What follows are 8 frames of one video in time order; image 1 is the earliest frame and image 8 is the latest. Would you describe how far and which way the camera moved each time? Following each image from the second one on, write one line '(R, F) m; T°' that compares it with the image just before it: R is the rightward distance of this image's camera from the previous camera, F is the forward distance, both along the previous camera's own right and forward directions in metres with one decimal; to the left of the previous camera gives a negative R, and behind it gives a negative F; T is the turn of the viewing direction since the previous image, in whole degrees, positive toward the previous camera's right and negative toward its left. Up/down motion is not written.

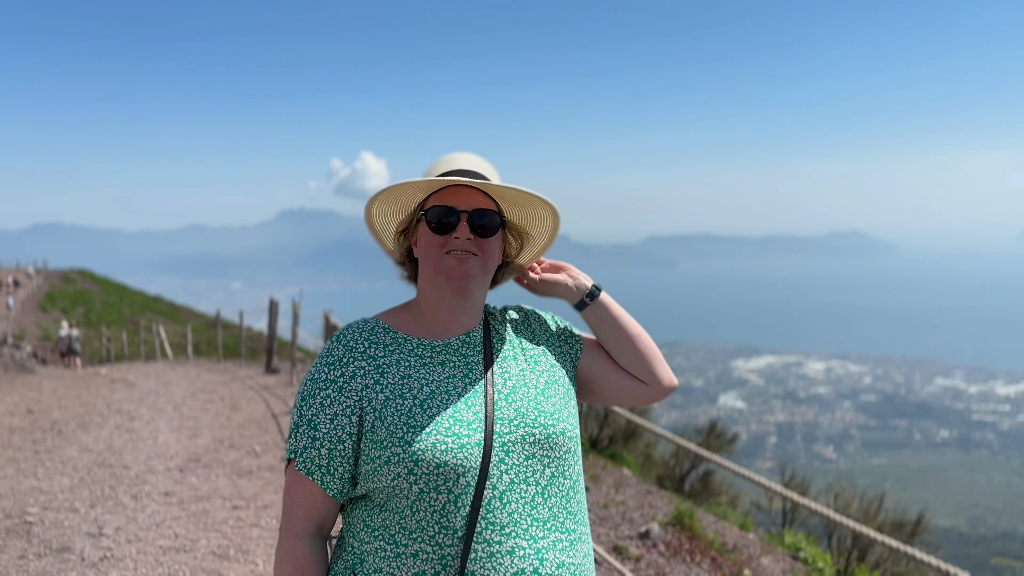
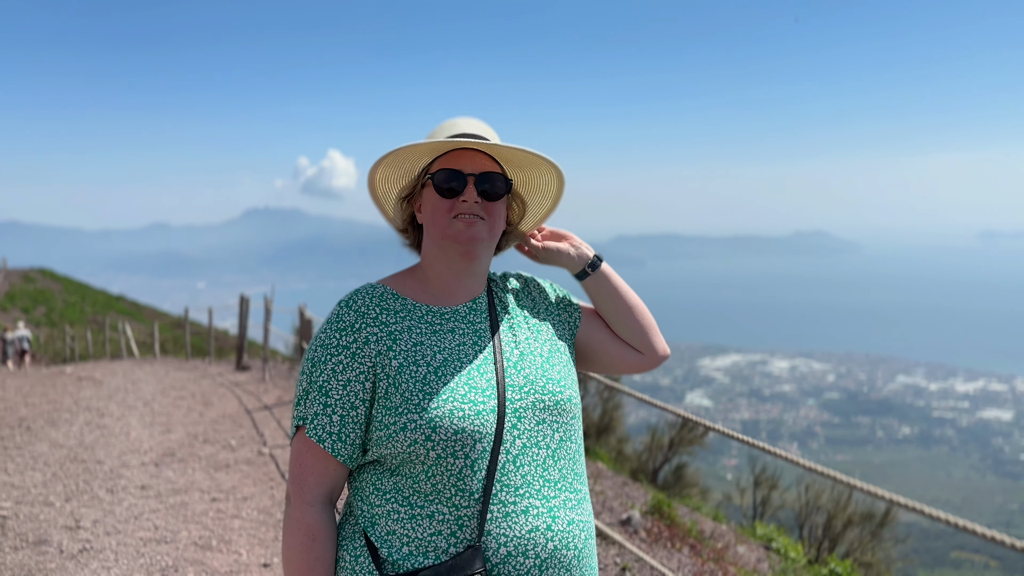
(-0.1, -0.1) m; +2°
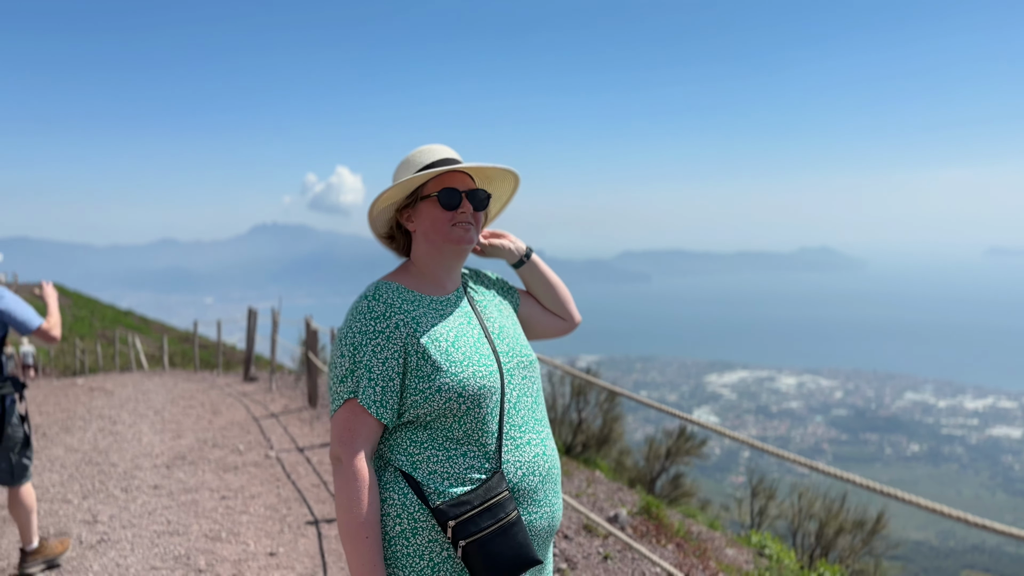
(+0.1, -0.4) m; 0°
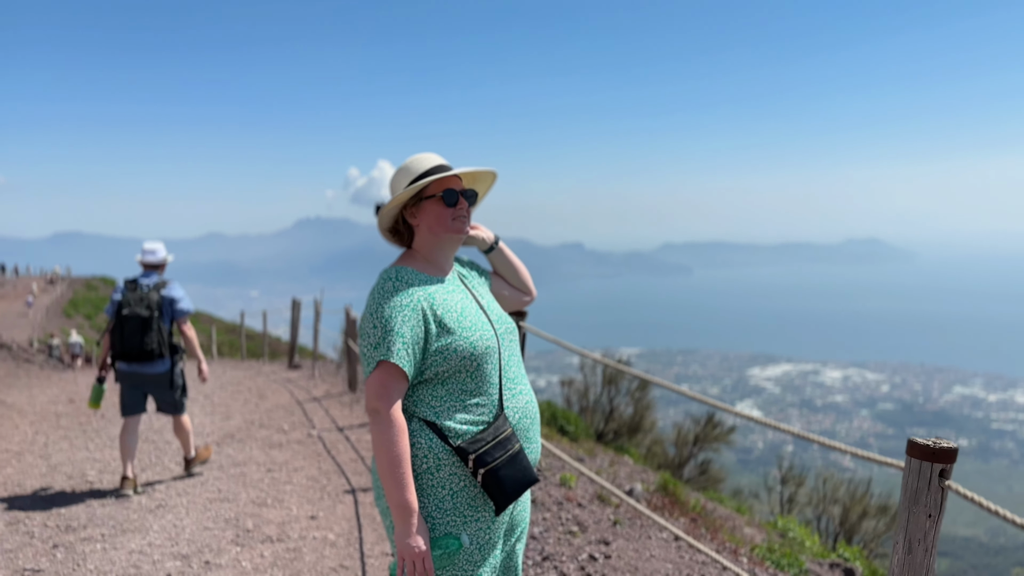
(+0.2, -0.4) m; -3°
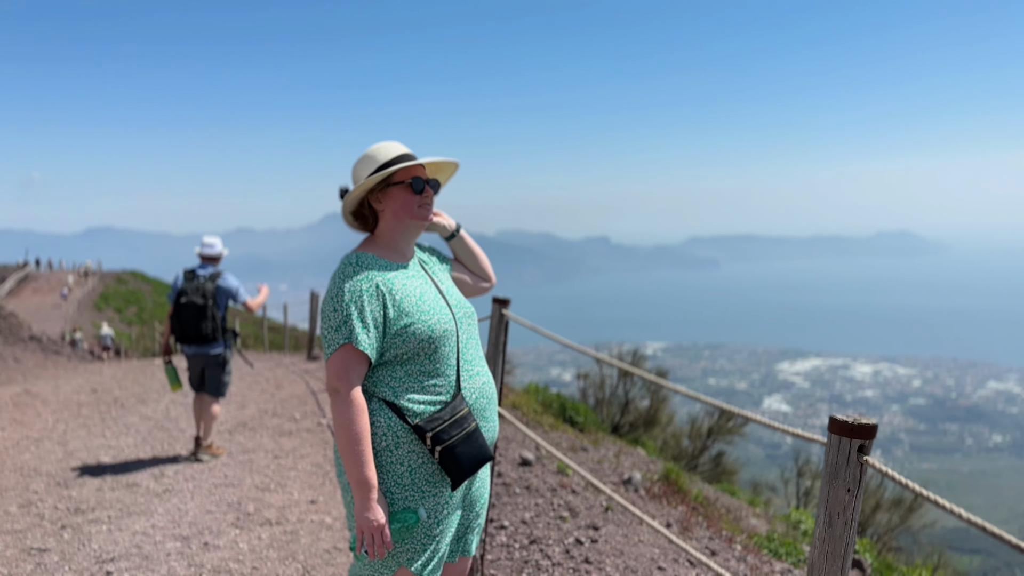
(+0.3, 0.0) m; -2°
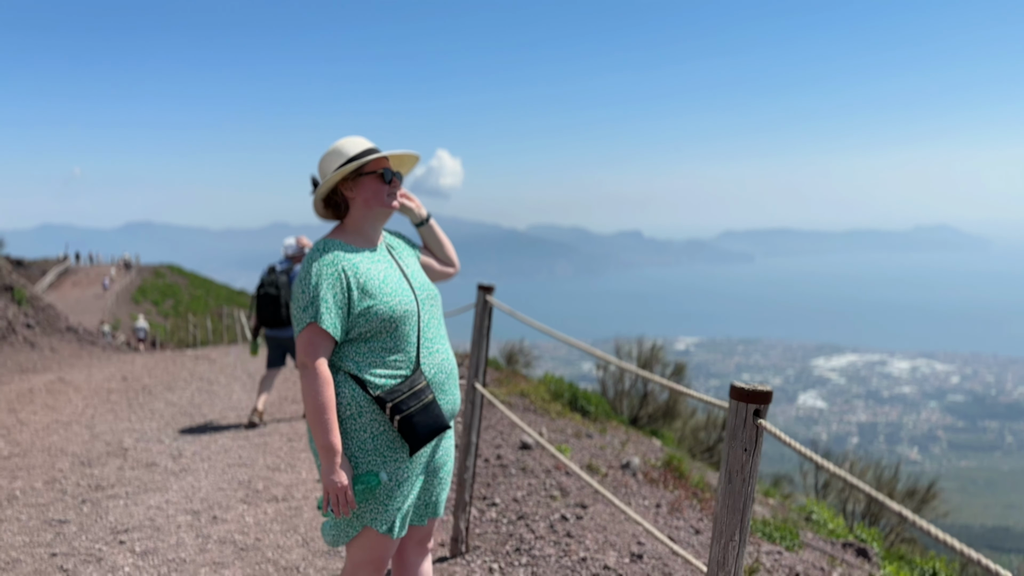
(+0.3, -0.2) m; -2°
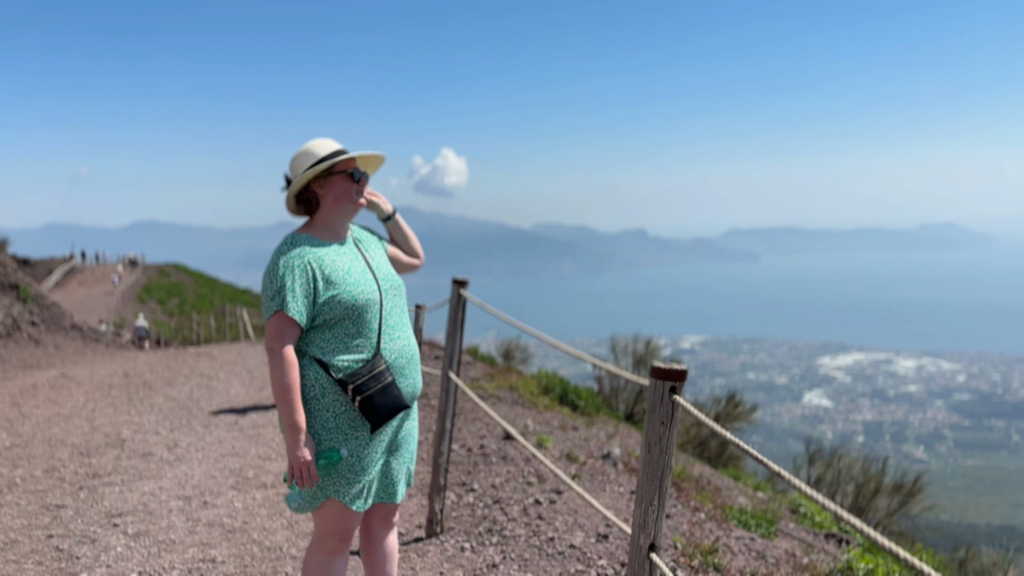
(+0.3, -0.2) m; 0°
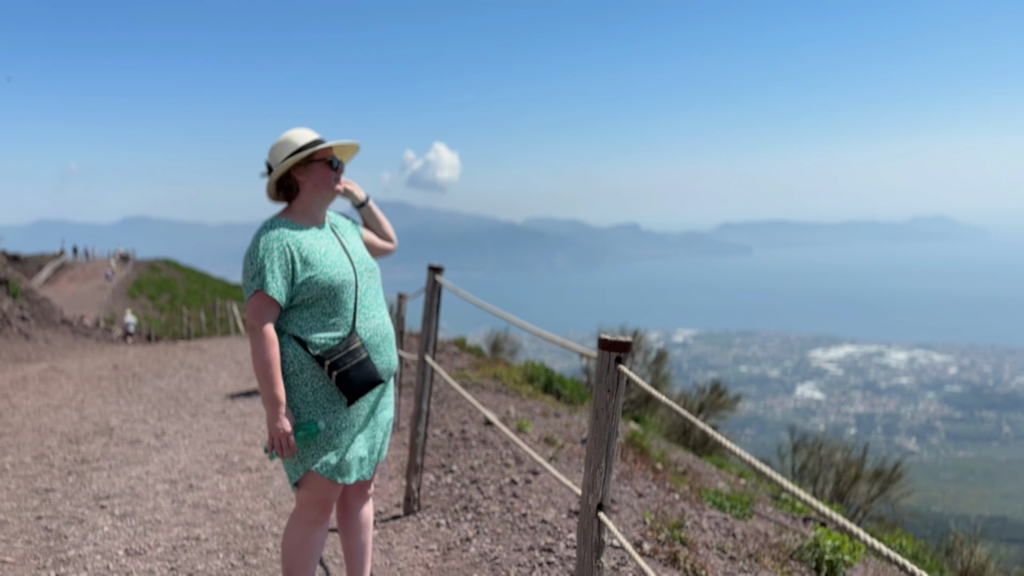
(+0.2, -0.2) m; +1°
